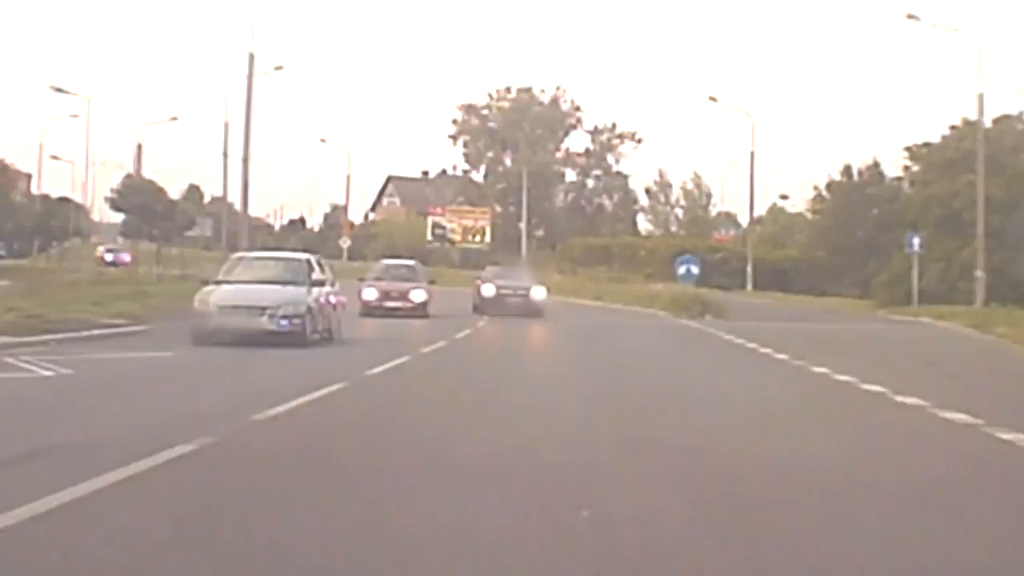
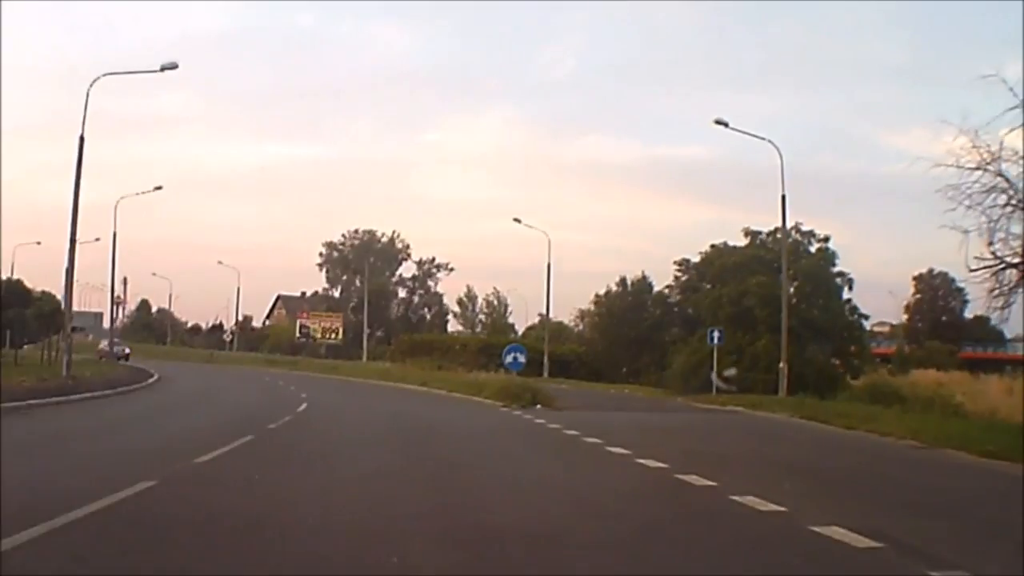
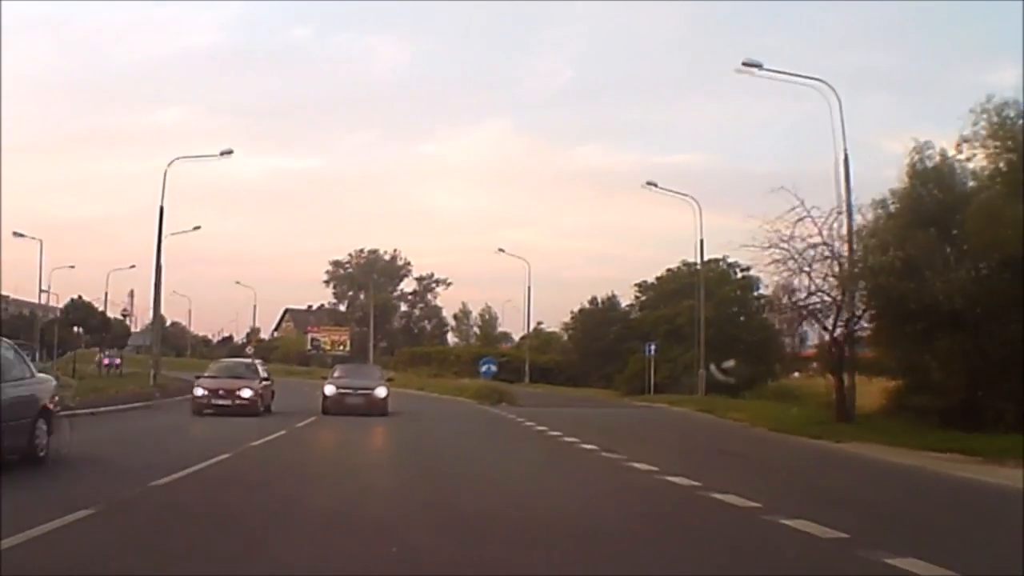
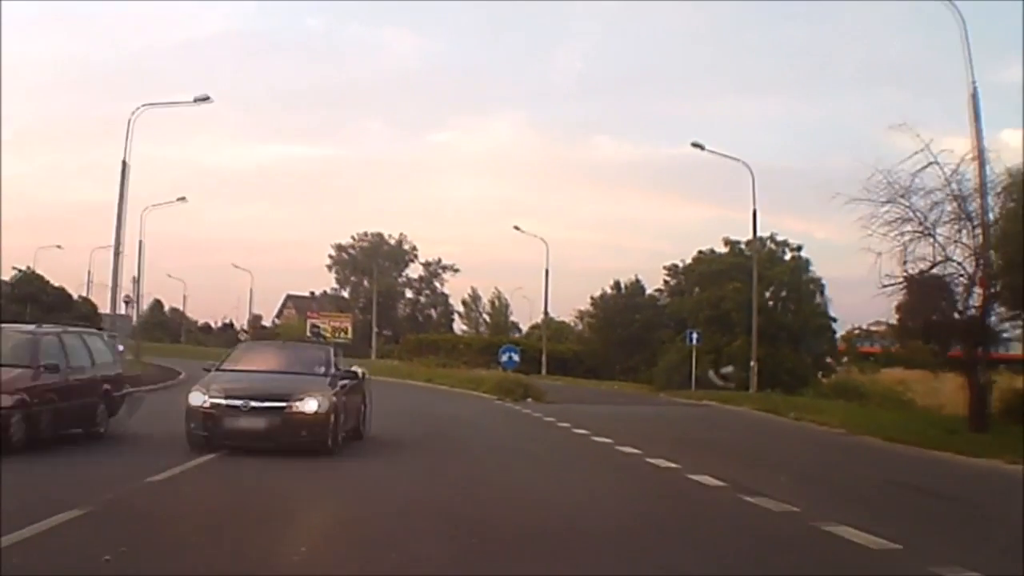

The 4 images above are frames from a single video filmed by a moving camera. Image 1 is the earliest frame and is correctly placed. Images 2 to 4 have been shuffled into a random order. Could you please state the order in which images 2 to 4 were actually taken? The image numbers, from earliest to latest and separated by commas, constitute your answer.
3, 4, 2
